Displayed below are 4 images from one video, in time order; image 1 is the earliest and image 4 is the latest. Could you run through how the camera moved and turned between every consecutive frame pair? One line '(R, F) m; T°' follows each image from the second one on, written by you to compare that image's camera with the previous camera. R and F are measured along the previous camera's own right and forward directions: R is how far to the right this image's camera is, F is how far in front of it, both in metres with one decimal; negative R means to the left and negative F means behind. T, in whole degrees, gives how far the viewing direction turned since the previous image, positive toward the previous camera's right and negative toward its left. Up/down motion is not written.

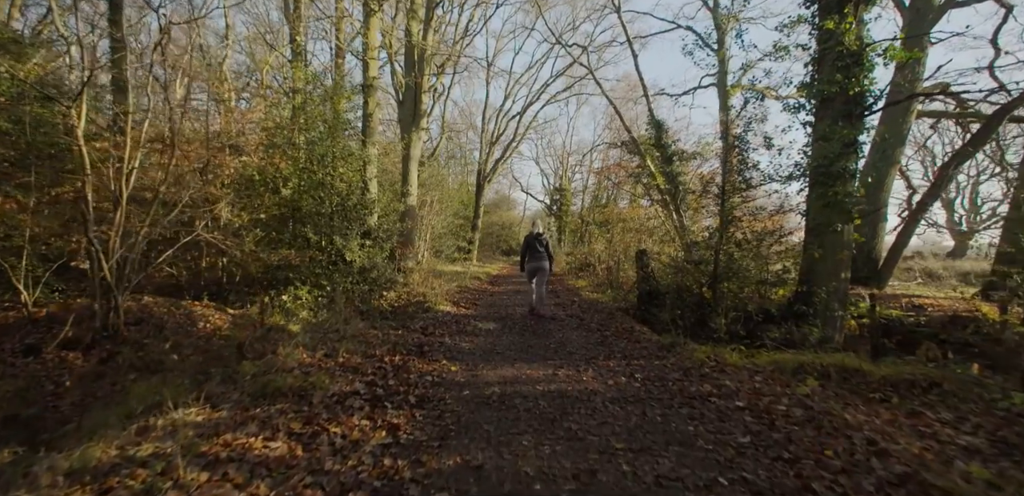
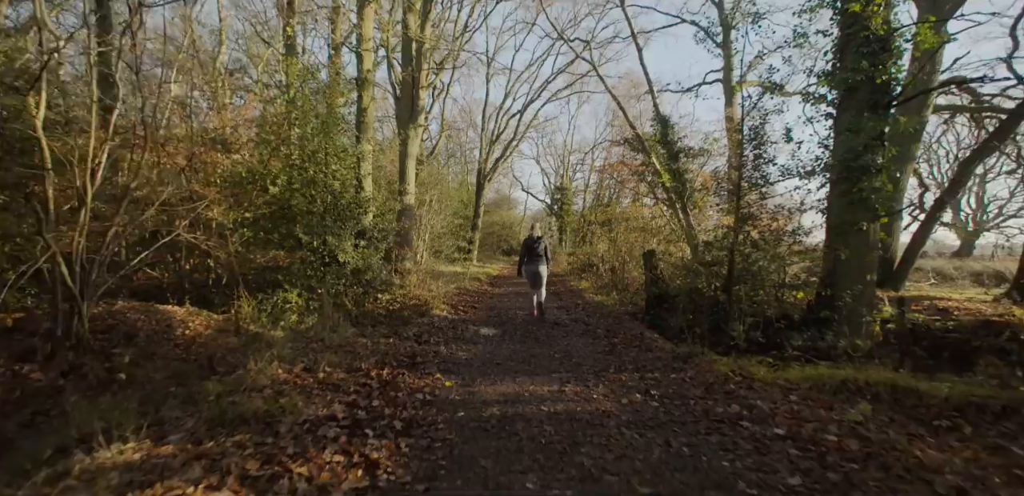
(0.0, +0.5) m; 0°
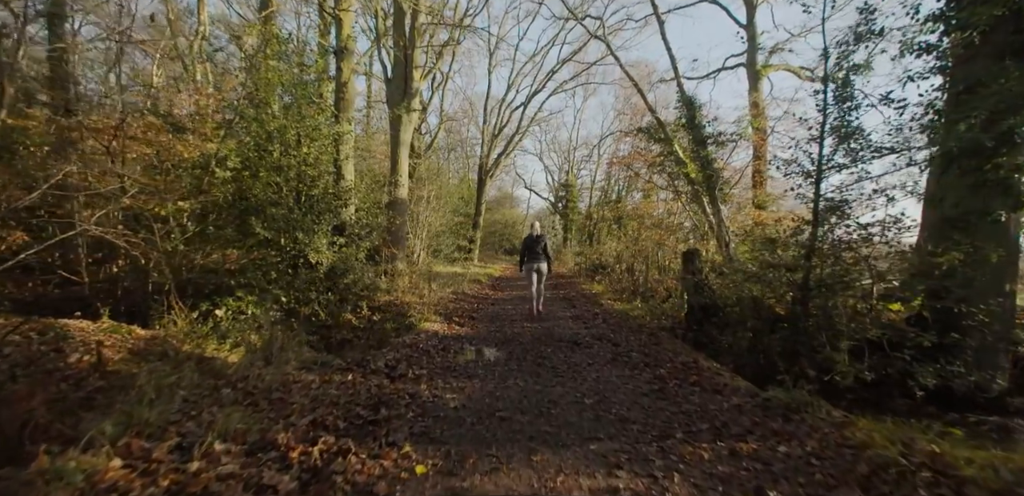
(-0.1, +1.8) m; 0°
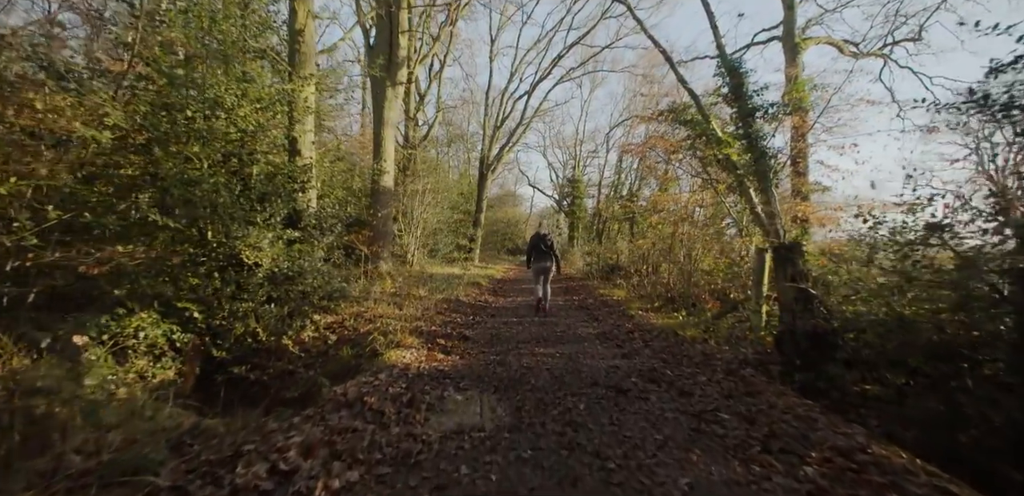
(-0.1, +2.4) m; 0°
